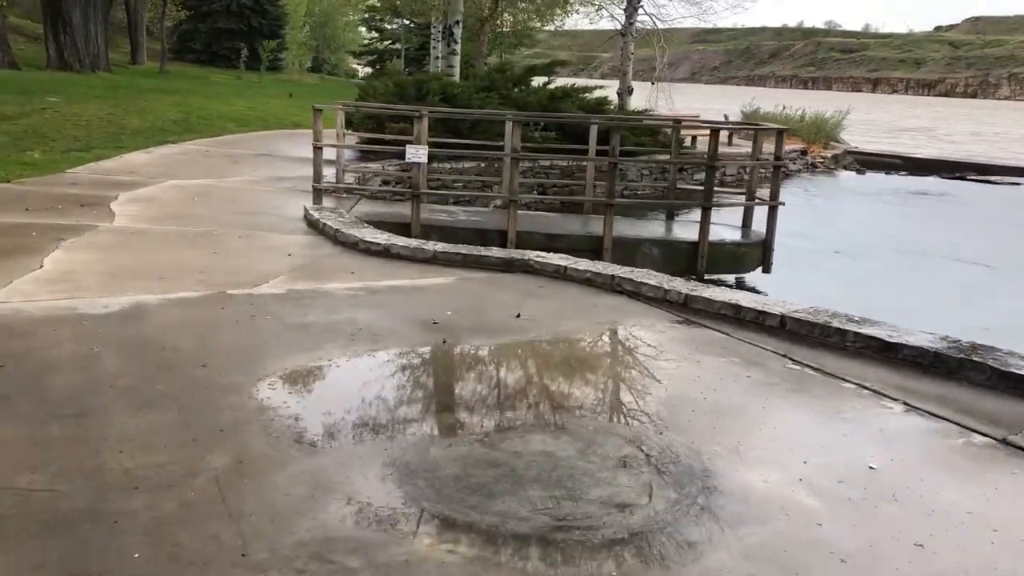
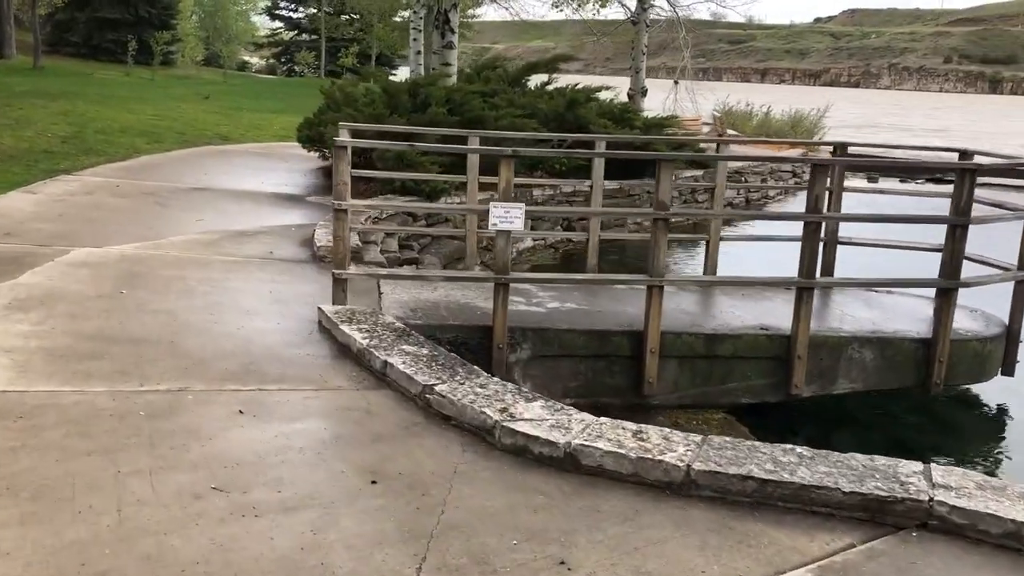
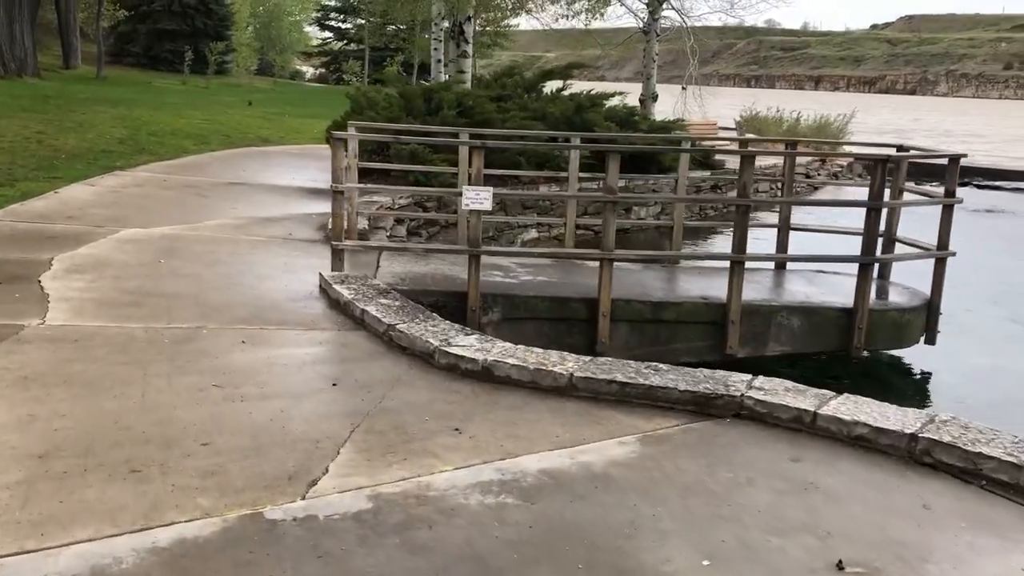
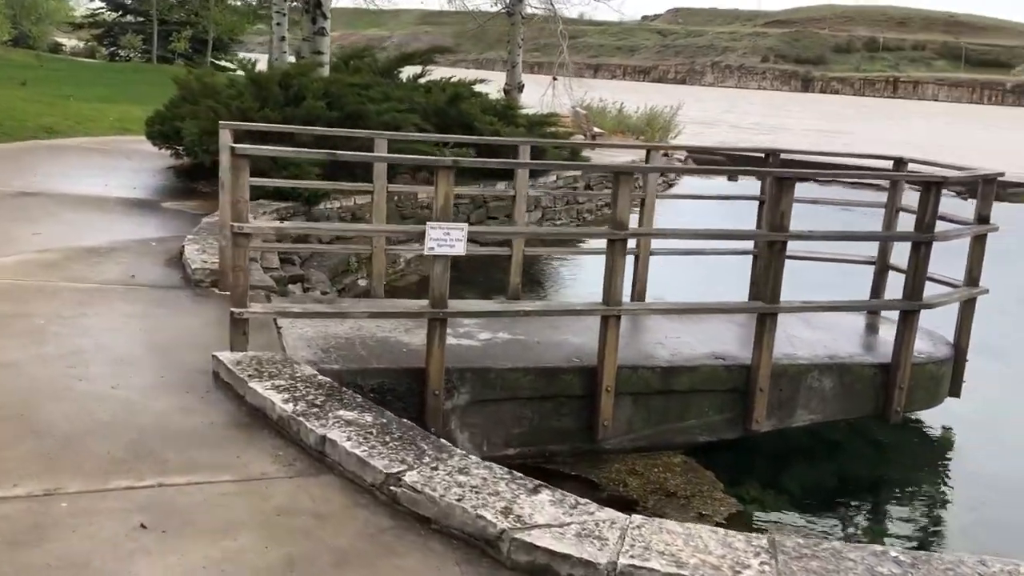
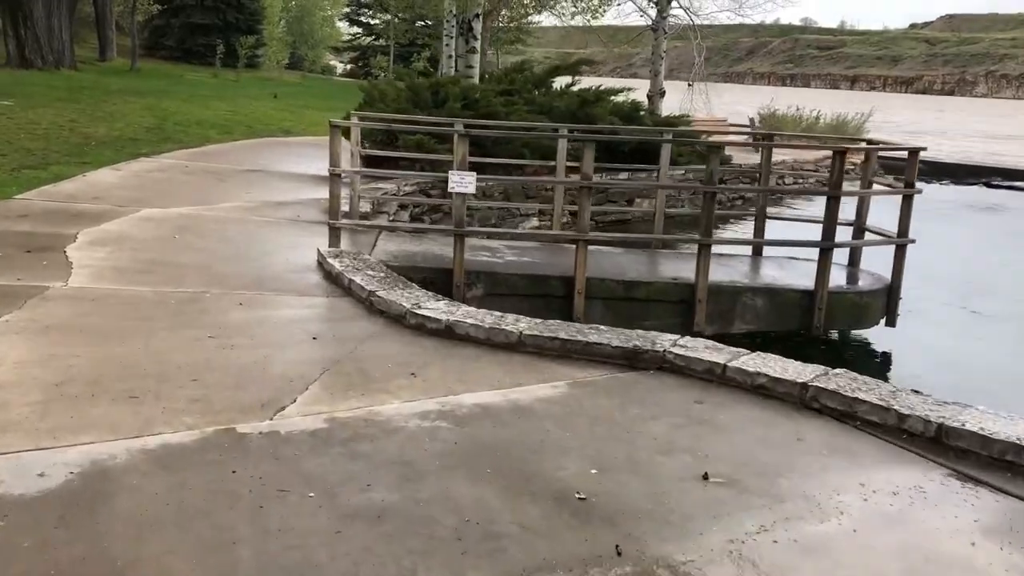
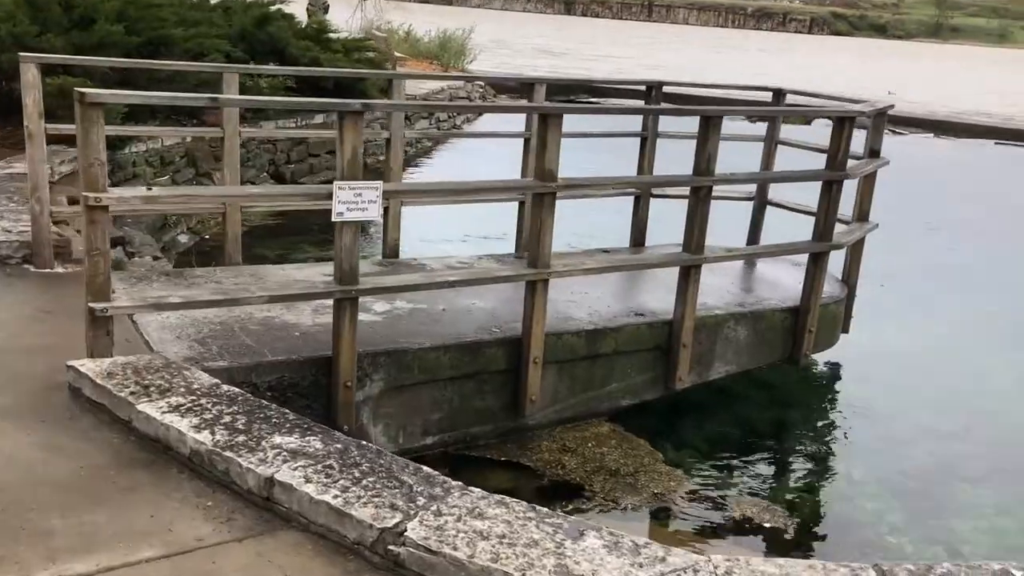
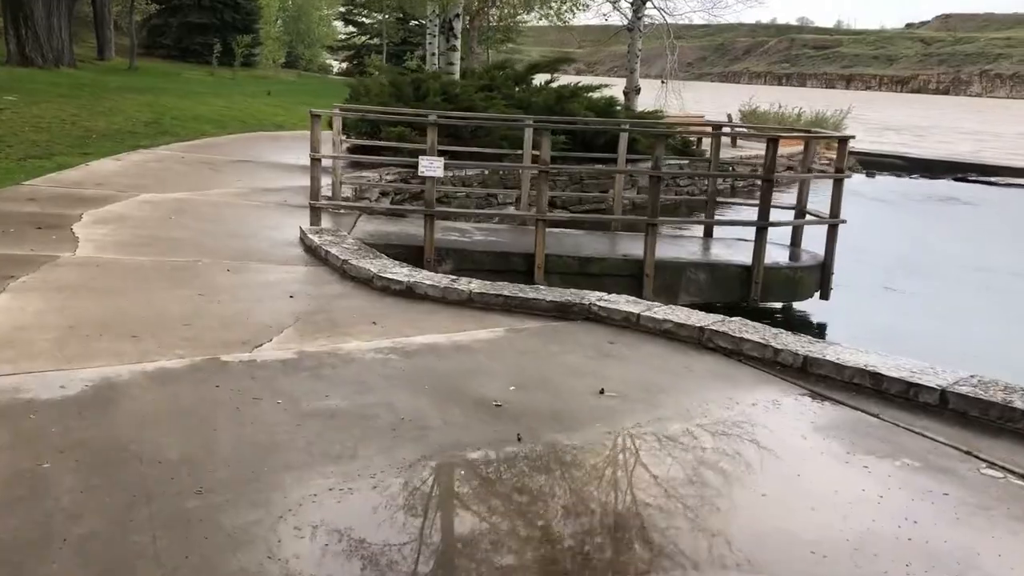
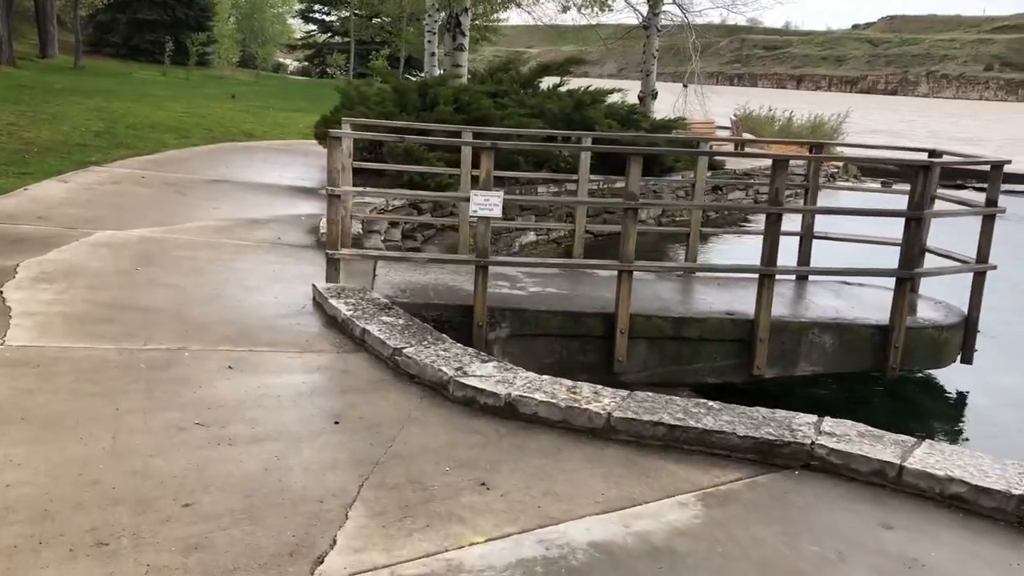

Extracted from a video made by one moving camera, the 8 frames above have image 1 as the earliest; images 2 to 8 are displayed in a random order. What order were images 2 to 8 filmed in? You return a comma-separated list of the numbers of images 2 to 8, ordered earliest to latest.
7, 5, 3, 8, 2, 4, 6
